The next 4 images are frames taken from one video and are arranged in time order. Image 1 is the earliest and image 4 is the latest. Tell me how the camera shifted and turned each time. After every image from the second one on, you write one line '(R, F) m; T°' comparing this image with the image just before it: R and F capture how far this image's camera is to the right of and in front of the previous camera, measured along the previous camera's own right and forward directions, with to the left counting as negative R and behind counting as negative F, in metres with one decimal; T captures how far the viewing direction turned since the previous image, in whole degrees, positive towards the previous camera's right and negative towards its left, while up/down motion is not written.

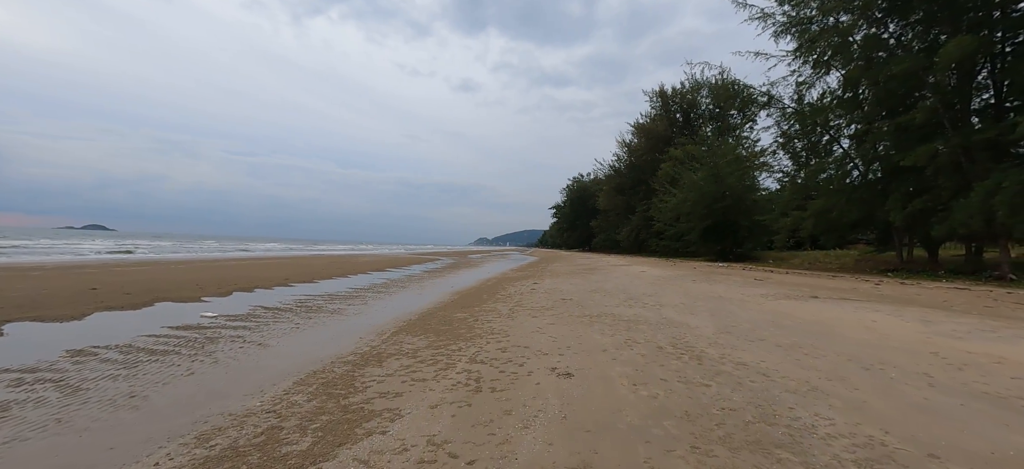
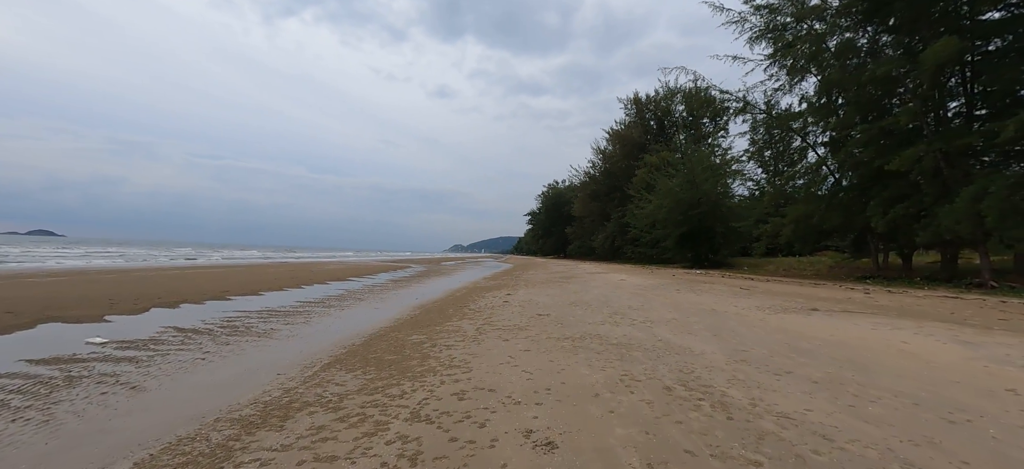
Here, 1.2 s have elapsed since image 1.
(+0.1, +1.2) m; +3°
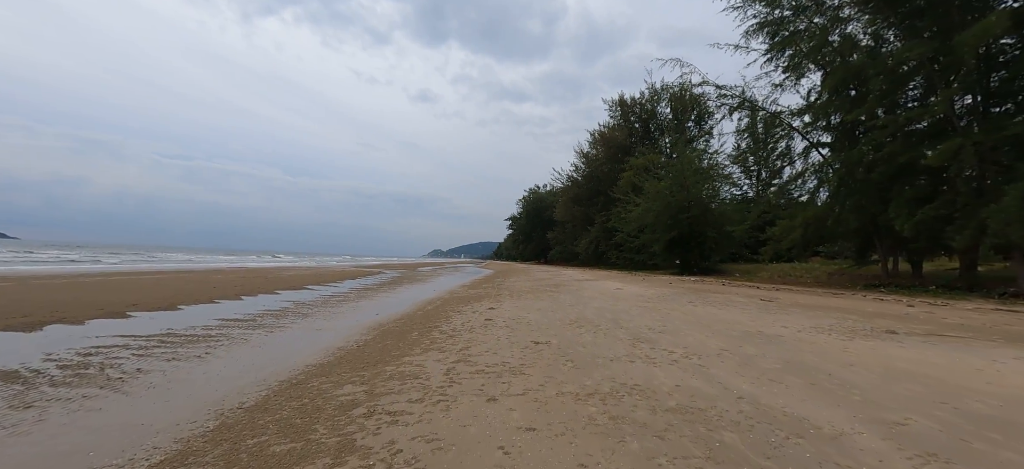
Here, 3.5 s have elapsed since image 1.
(-0.1, +2.3) m; +3°
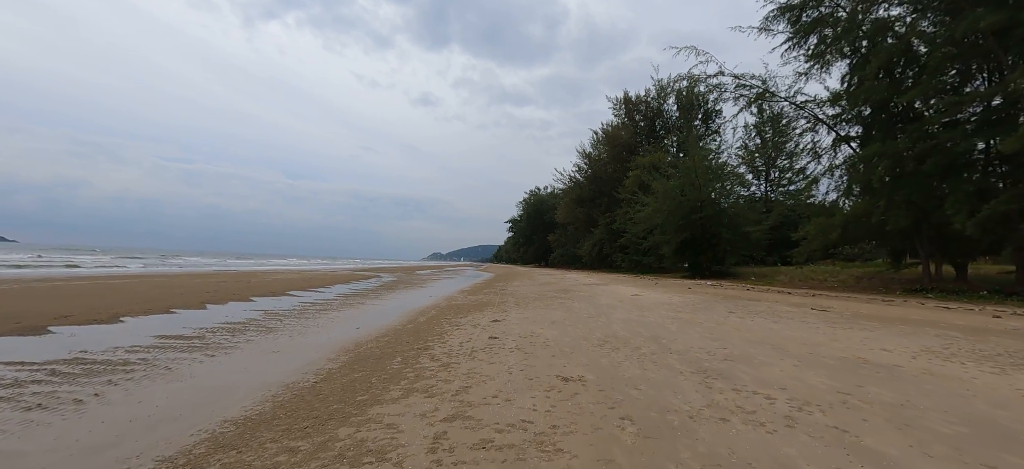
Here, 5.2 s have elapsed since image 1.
(-0.2, +1.7) m; 0°
